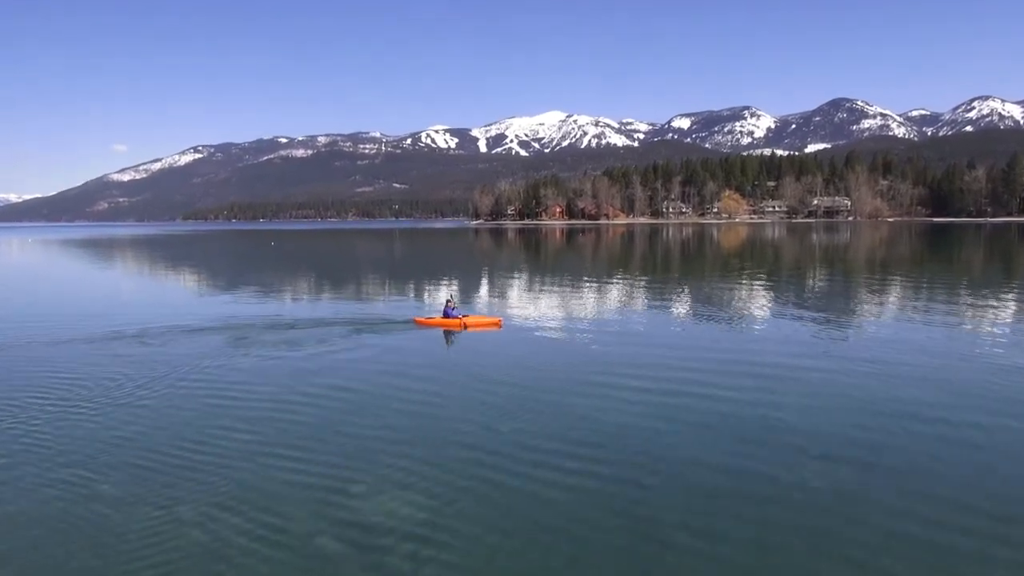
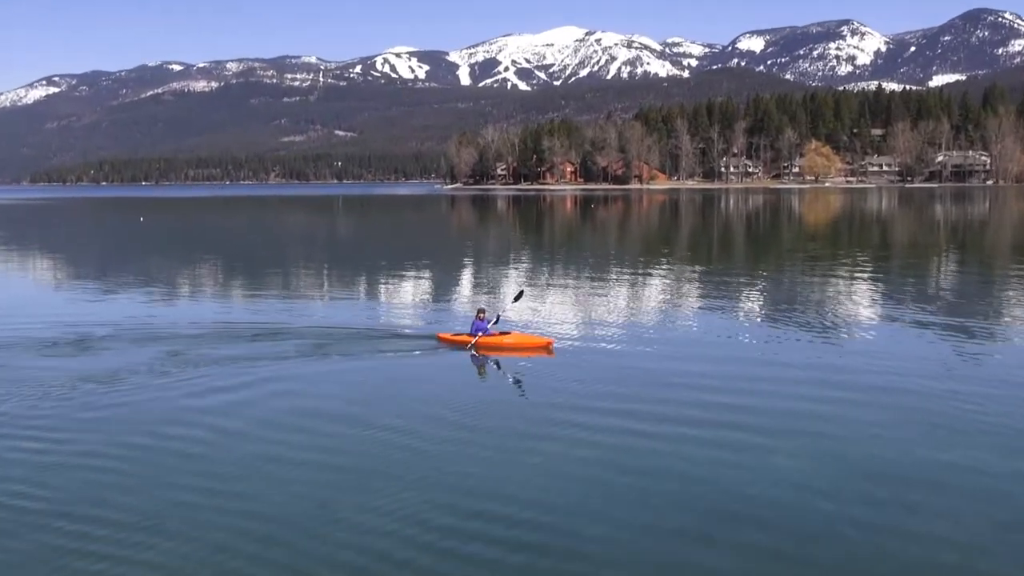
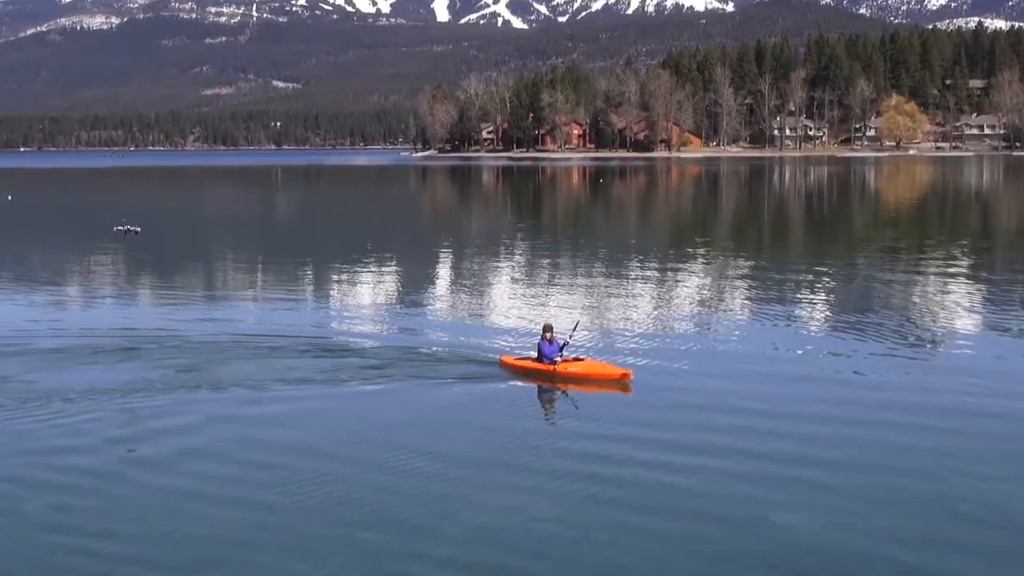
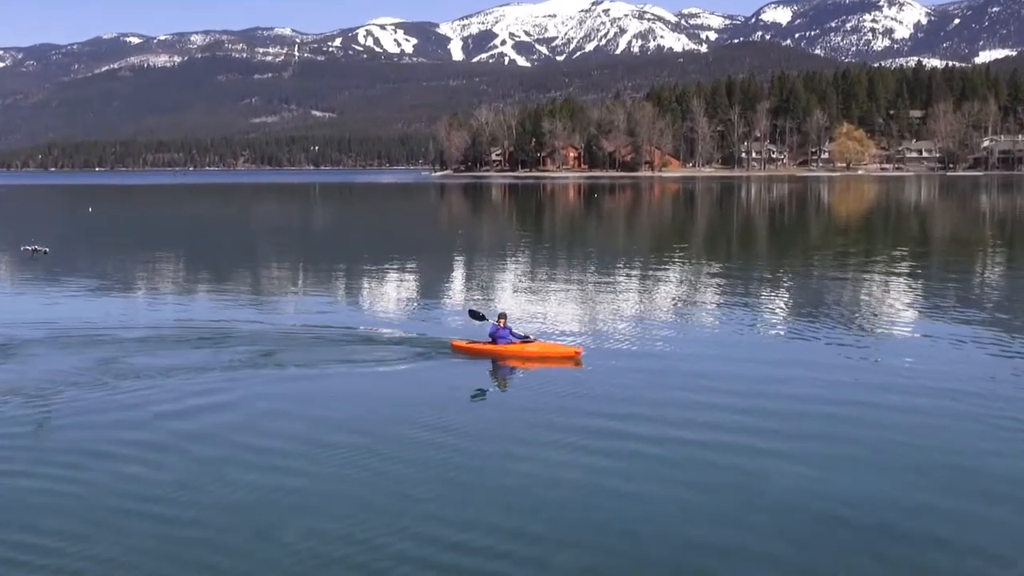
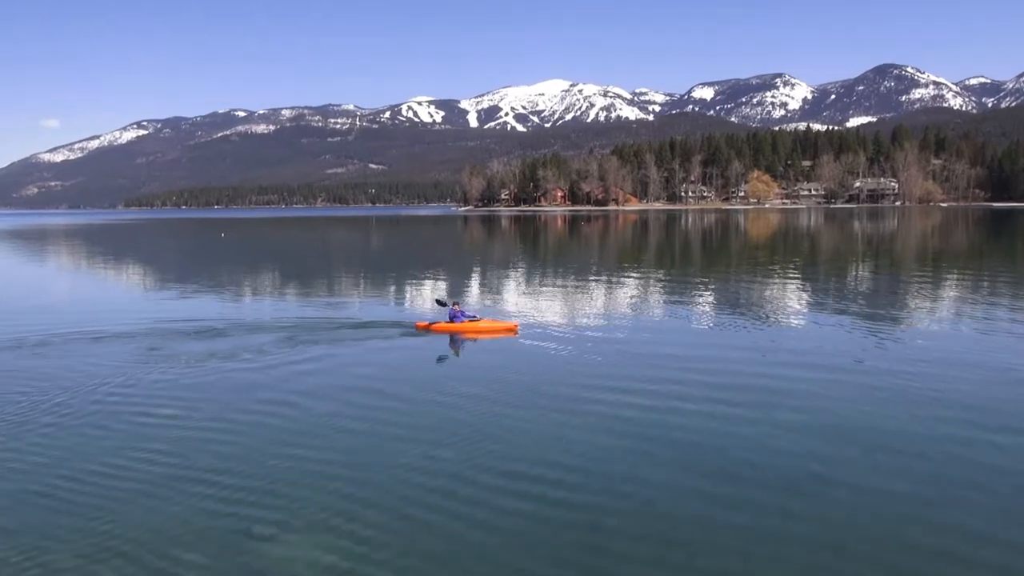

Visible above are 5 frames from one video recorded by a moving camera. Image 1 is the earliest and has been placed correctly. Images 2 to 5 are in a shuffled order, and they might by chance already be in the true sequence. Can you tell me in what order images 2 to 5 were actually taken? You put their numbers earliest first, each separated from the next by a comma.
5, 2, 4, 3
